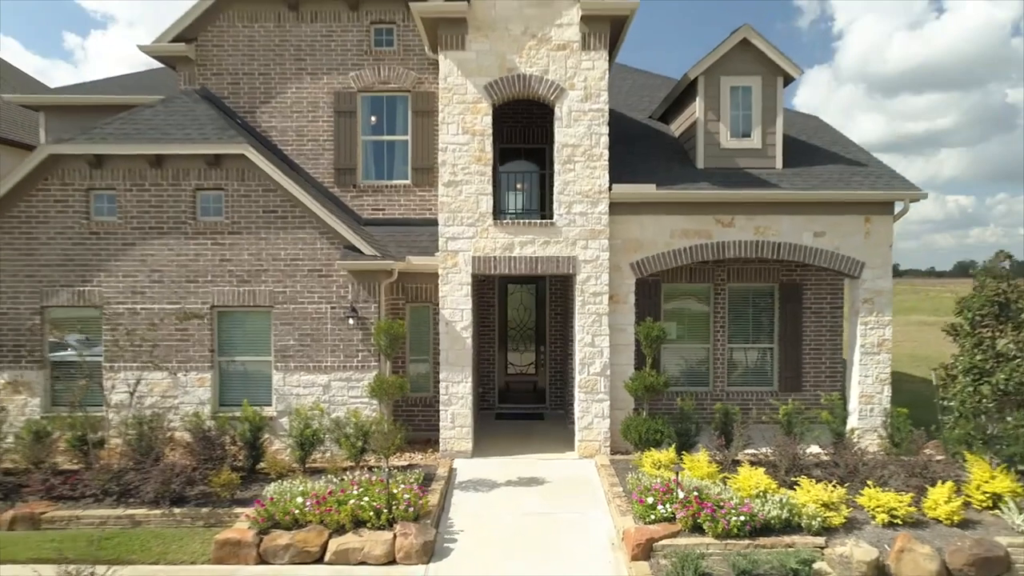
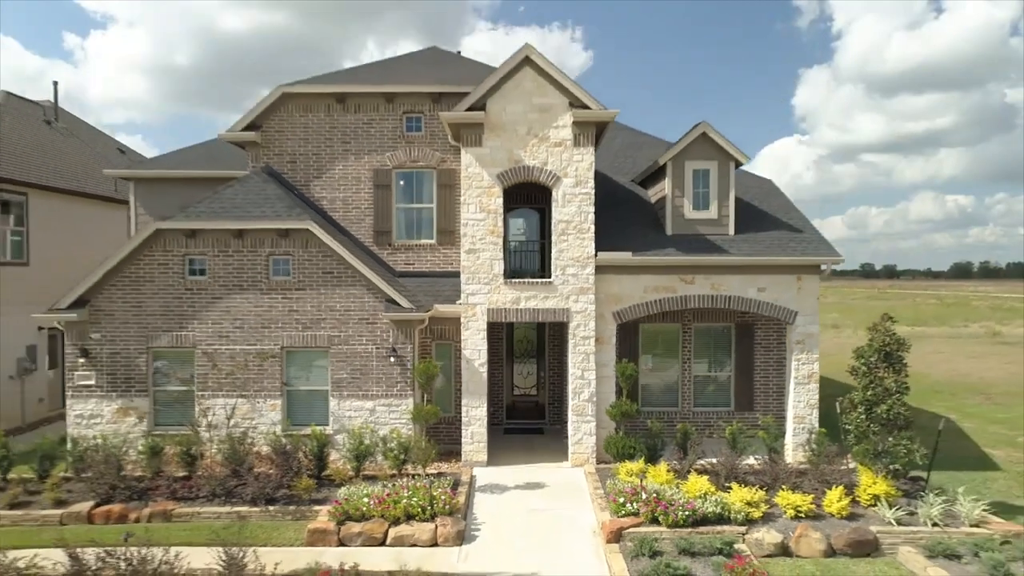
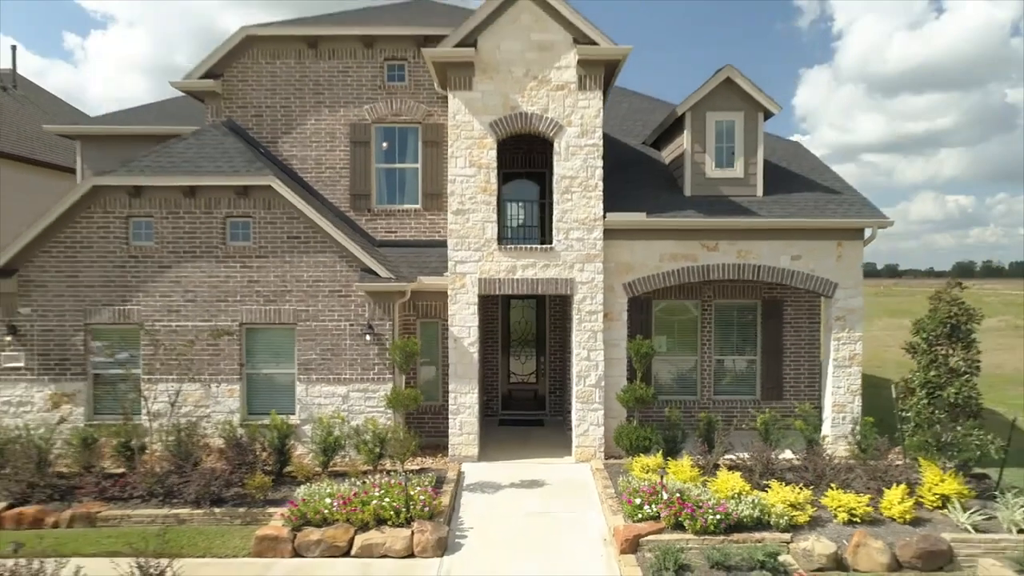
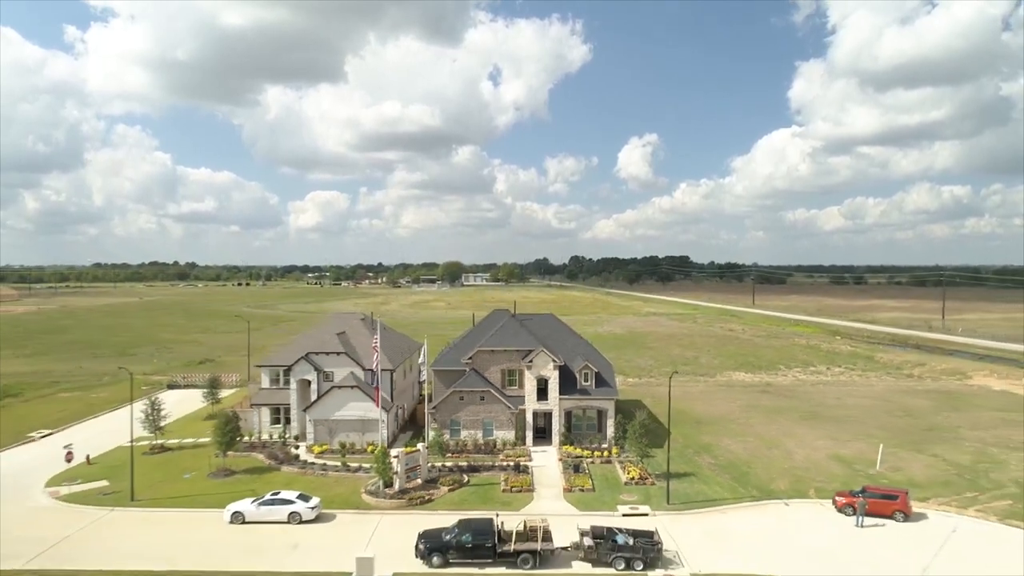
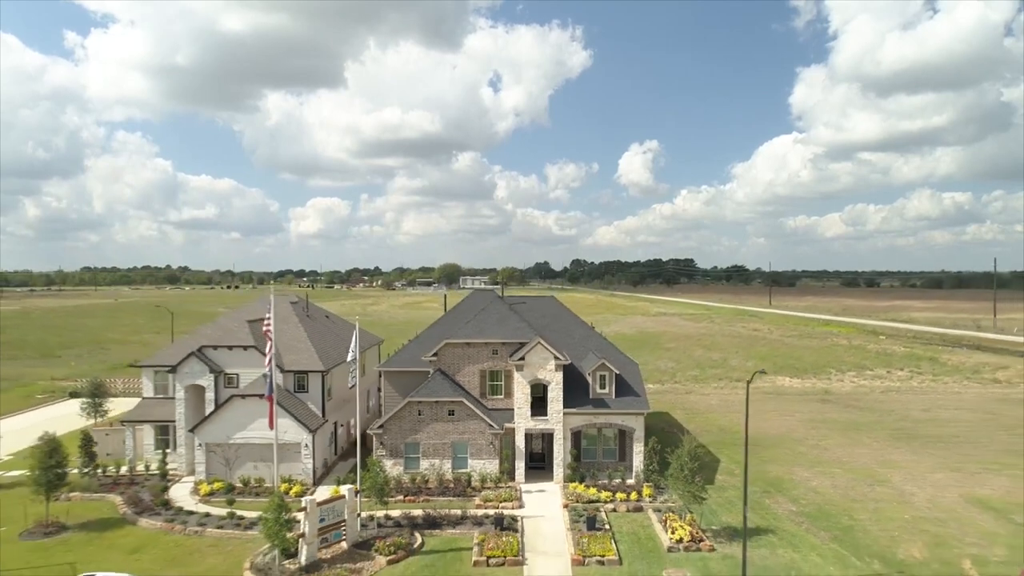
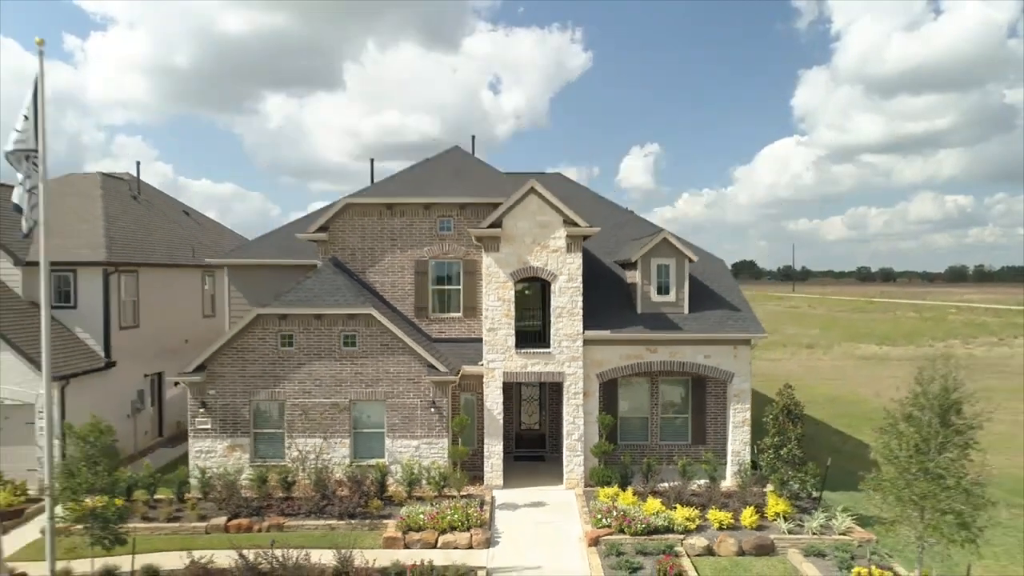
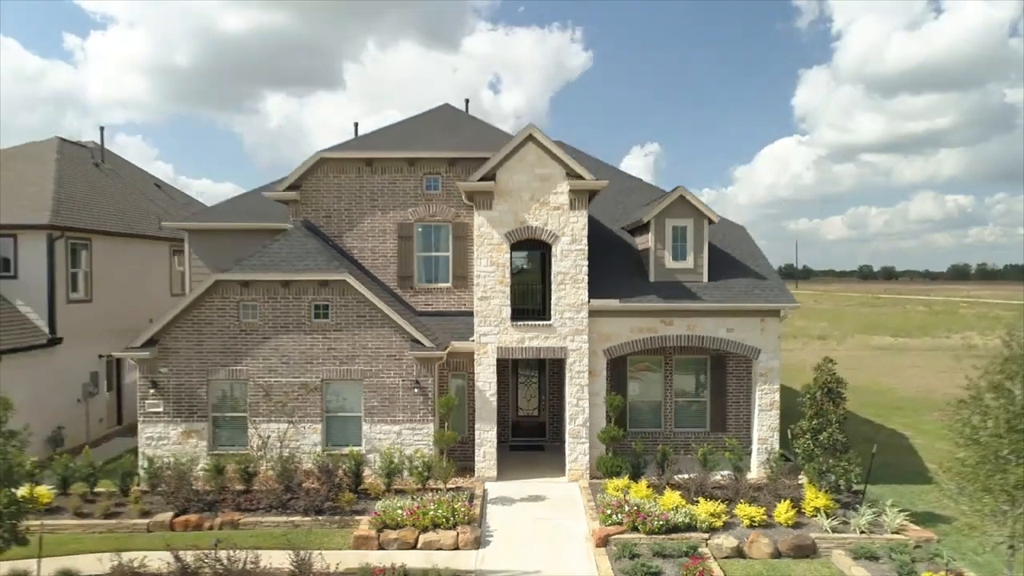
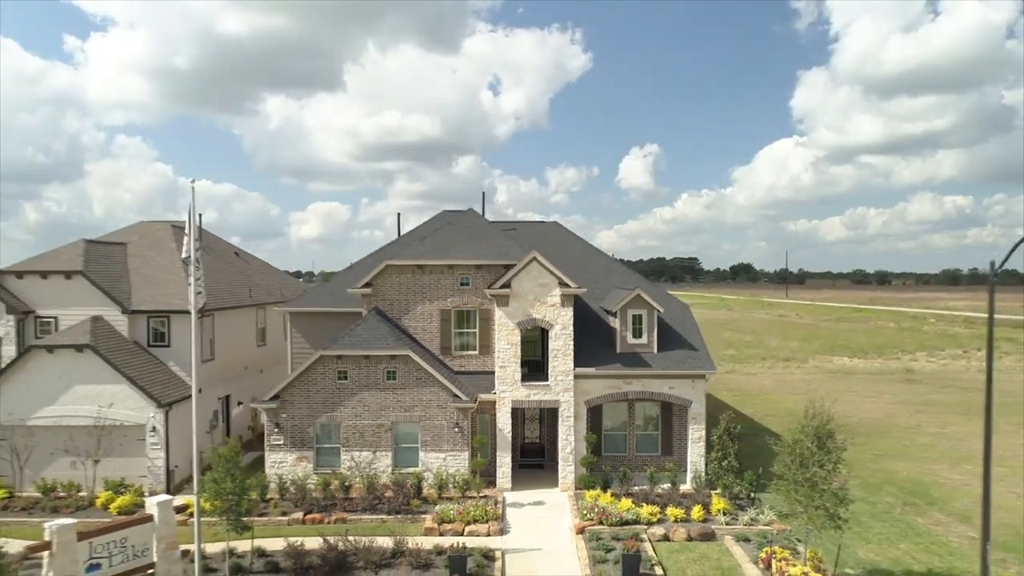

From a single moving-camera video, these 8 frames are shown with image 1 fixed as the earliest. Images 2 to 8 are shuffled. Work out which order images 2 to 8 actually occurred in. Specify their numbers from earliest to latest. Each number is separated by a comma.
3, 2, 7, 6, 8, 5, 4
